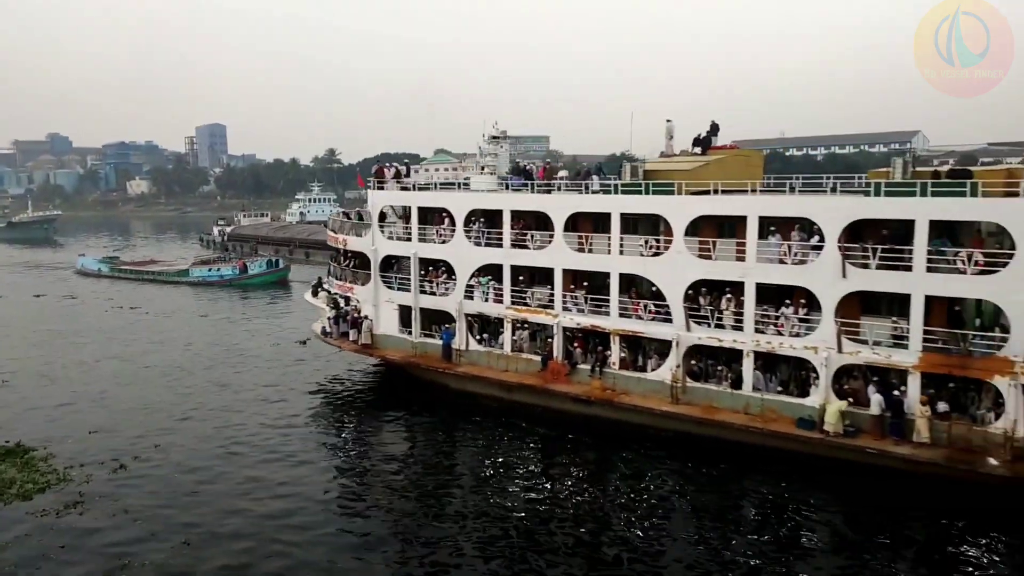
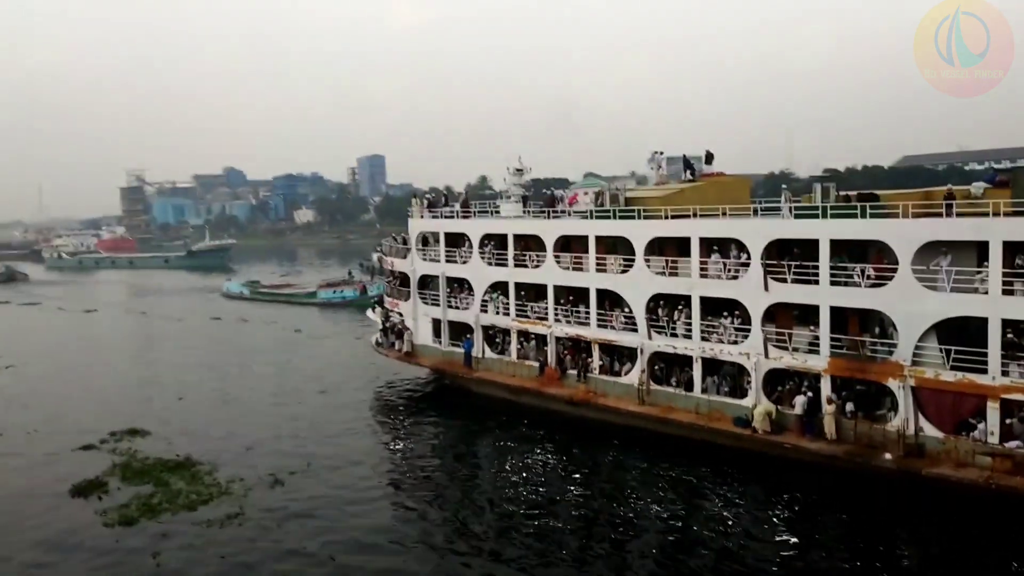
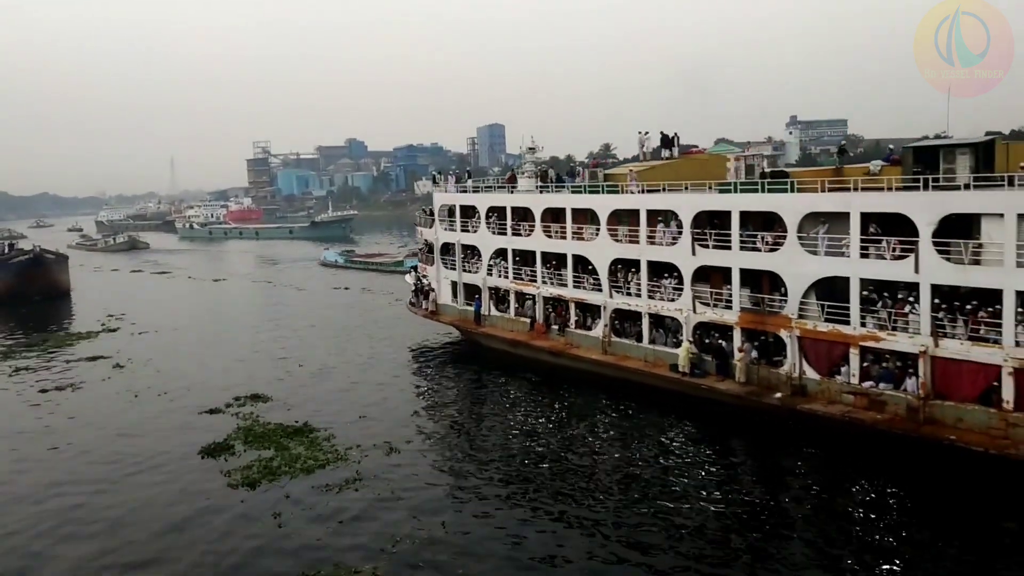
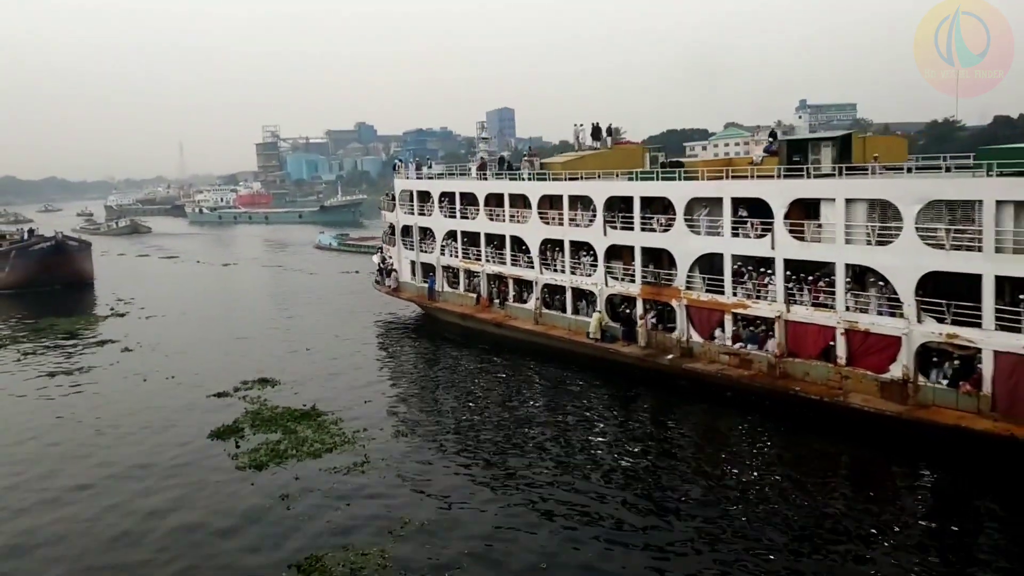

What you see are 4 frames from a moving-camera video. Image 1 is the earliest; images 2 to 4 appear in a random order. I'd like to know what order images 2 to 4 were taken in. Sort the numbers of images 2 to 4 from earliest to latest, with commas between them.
2, 3, 4
